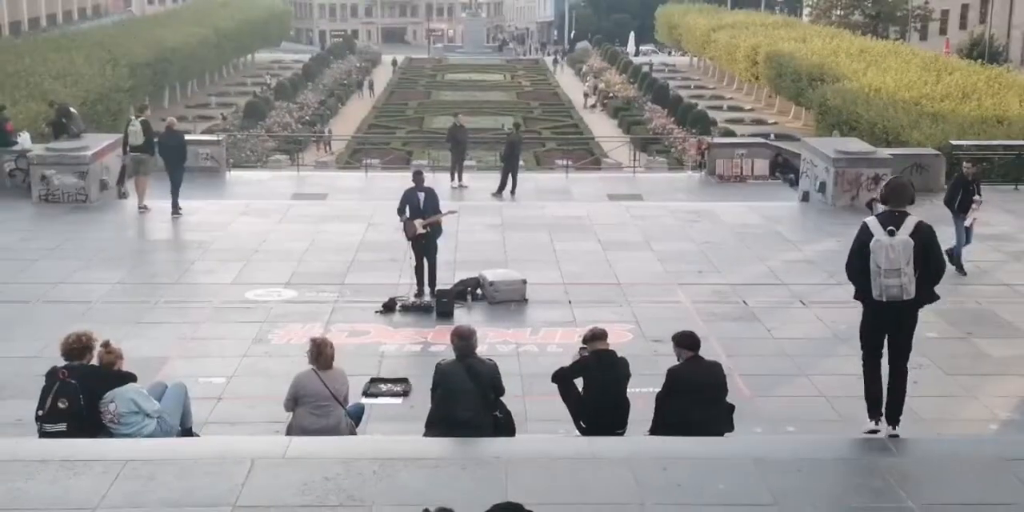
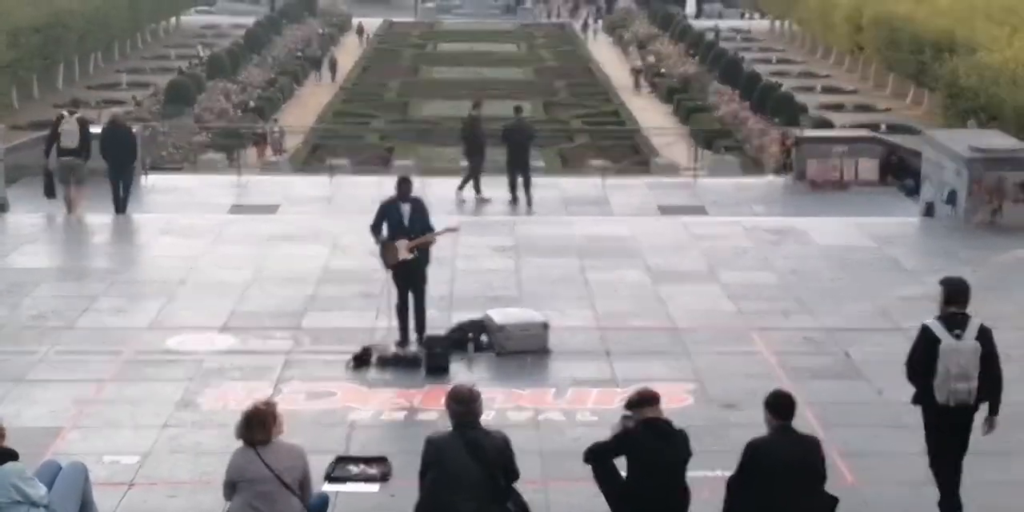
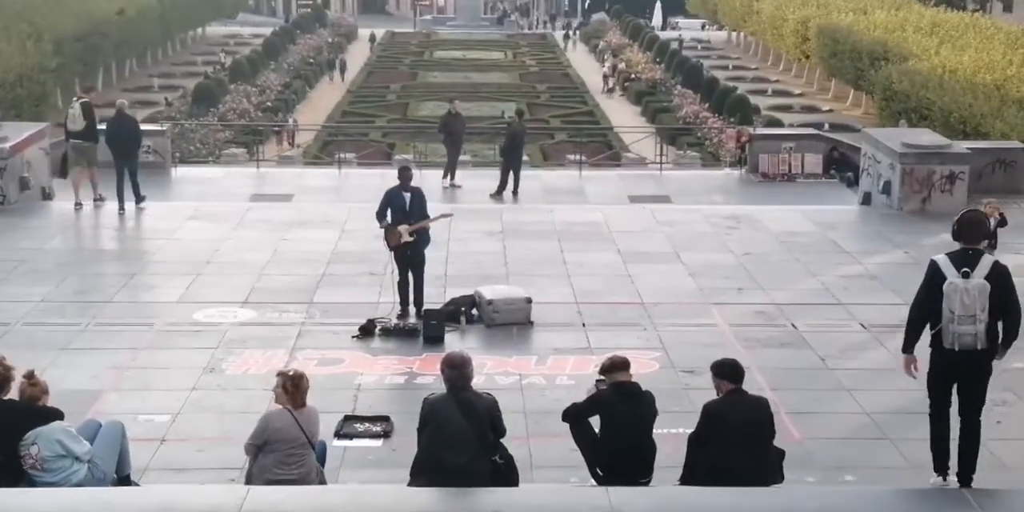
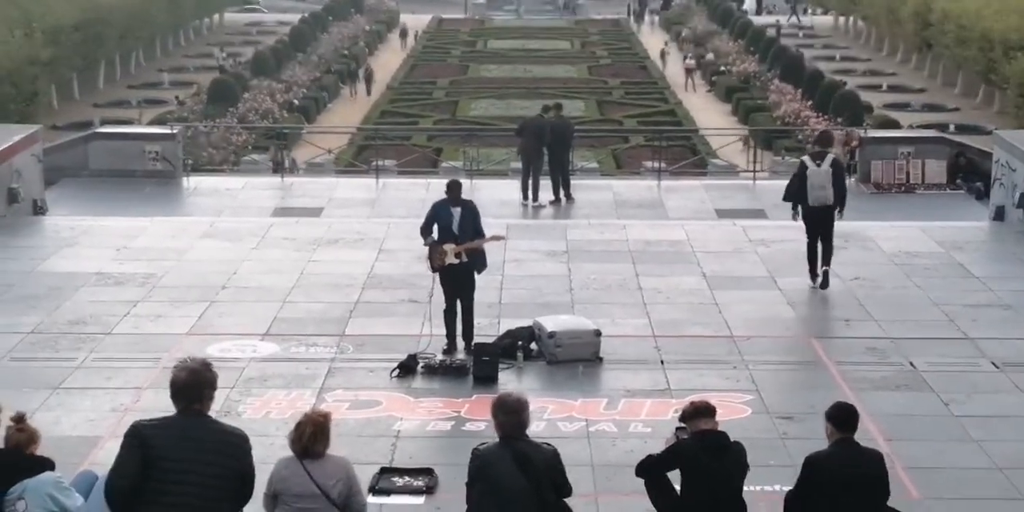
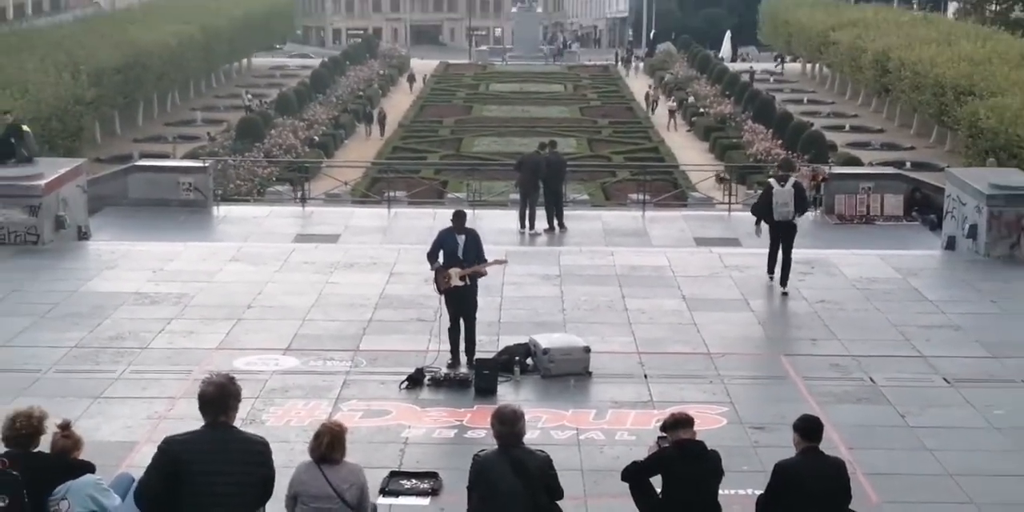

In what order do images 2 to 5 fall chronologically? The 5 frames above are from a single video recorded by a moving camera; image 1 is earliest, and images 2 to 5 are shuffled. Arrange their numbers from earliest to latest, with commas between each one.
3, 2, 4, 5
